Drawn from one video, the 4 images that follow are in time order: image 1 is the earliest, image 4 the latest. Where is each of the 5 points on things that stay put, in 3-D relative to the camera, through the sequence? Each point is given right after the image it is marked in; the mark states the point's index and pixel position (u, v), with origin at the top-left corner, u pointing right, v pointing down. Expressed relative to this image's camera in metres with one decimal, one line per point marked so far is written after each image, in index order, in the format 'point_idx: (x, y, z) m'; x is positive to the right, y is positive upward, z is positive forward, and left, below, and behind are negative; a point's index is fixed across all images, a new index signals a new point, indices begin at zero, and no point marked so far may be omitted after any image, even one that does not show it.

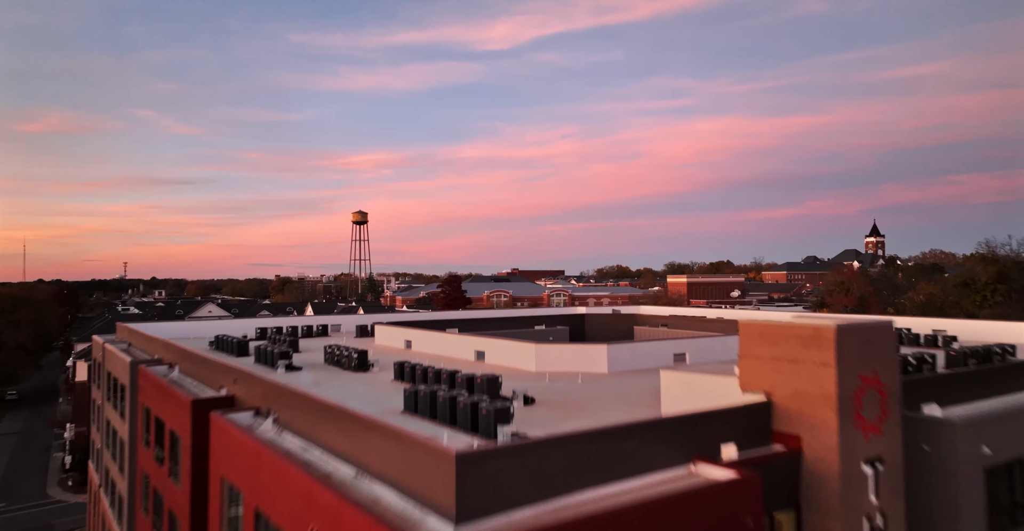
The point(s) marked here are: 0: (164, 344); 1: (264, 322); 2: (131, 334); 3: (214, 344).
0: (-6.0, -1.5, +12.4) m
1: (-6.8, -1.6, +19.8) m
2: (-8.1, -1.6, +15.5) m
3: (-6.6, -1.8, +15.9) m
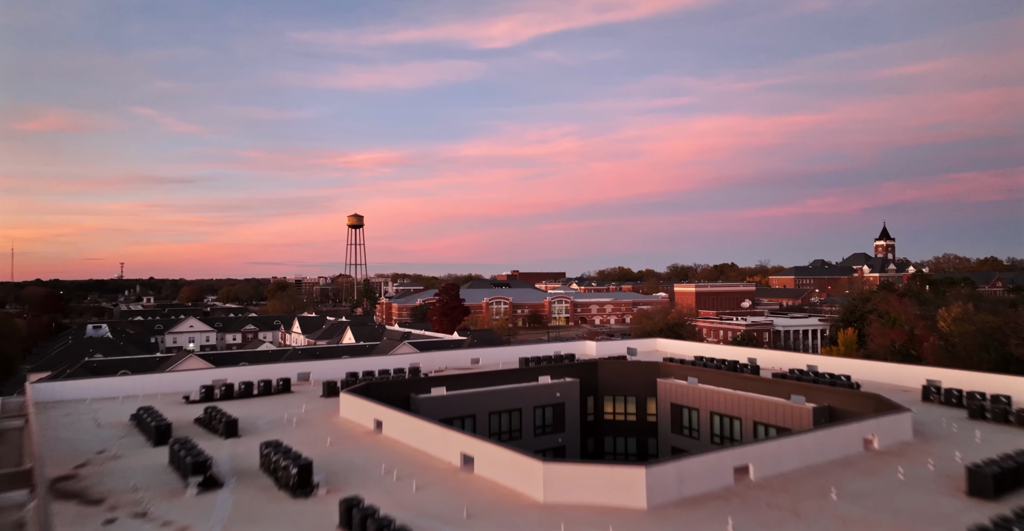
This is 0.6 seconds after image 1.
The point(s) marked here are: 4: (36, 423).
0: (-6.0, -2.4, +9.1) m
1: (-6.8, -2.5, +16.5) m
2: (-8.1, -2.6, +12.2) m
3: (-6.6, -2.7, +12.6) m
4: (-8.2, -2.6, +12.3) m
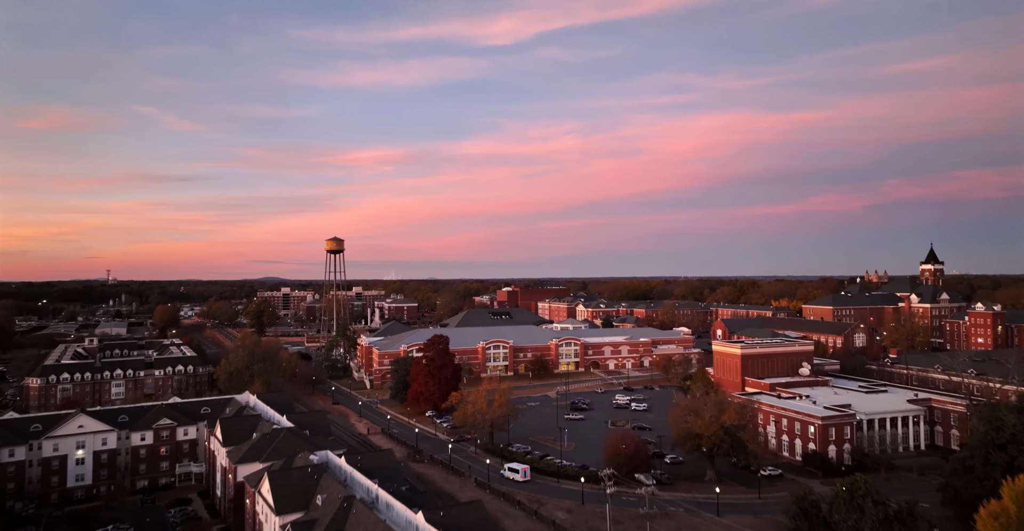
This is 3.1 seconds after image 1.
0: (-6.1, -6.9, -4.7) m
1: (-6.9, -7.0, +2.7) m
2: (-8.2, -7.1, -1.6) m
3: (-6.7, -7.2, -1.1) m
4: (-8.3, -7.1, -1.5) m
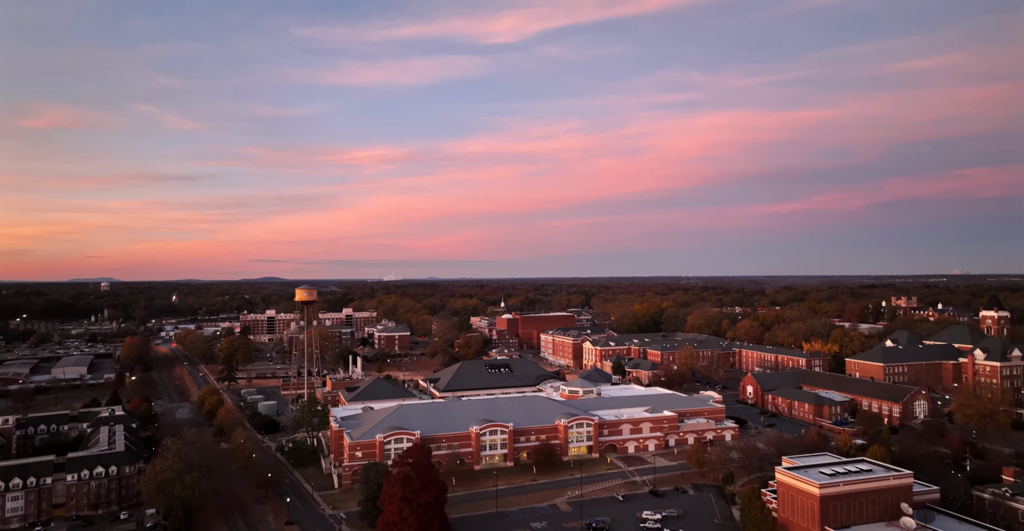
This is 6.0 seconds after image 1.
0: (-6.3, -13.4, -19.0) m
1: (-7.0, -13.4, -11.6) m
2: (-8.4, -13.5, -15.9) m
3: (-6.8, -13.7, -15.5) m
4: (-8.4, -13.5, -15.8) m
